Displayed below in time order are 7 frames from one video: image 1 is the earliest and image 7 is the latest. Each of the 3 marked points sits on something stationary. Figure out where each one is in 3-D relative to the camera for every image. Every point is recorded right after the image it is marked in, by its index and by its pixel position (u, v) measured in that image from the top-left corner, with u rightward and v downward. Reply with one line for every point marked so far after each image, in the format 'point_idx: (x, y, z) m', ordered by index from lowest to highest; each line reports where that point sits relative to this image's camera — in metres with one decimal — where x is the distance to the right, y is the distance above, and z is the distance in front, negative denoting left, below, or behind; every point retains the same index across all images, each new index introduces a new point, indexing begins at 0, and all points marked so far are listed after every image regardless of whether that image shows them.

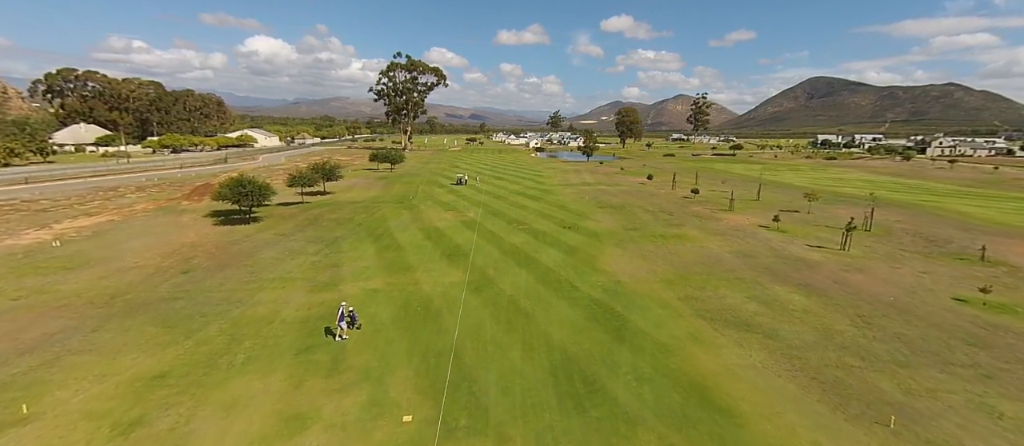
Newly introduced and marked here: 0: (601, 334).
0: (+3.8, -4.7, +16.5) m
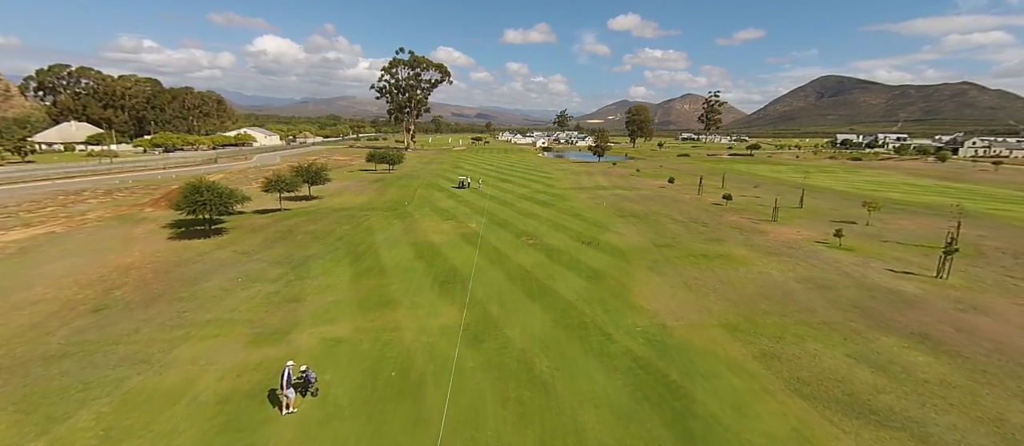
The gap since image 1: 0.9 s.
0: (+4.2, -5.9, +11.0) m
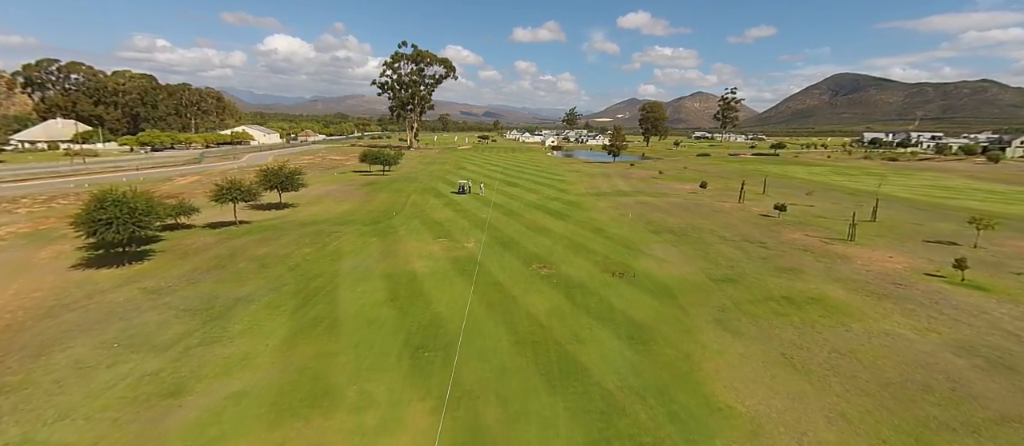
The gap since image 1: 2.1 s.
0: (+4.3, -7.4, +4.0) m
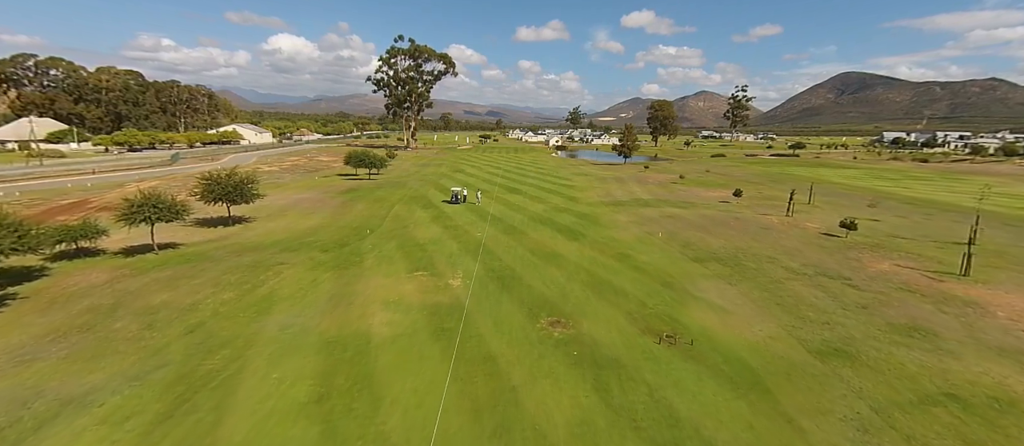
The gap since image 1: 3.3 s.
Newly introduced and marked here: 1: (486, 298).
0: (+4.1, -9.0, -2.9) m
1: (-1.2, -3.5, +18.2) m
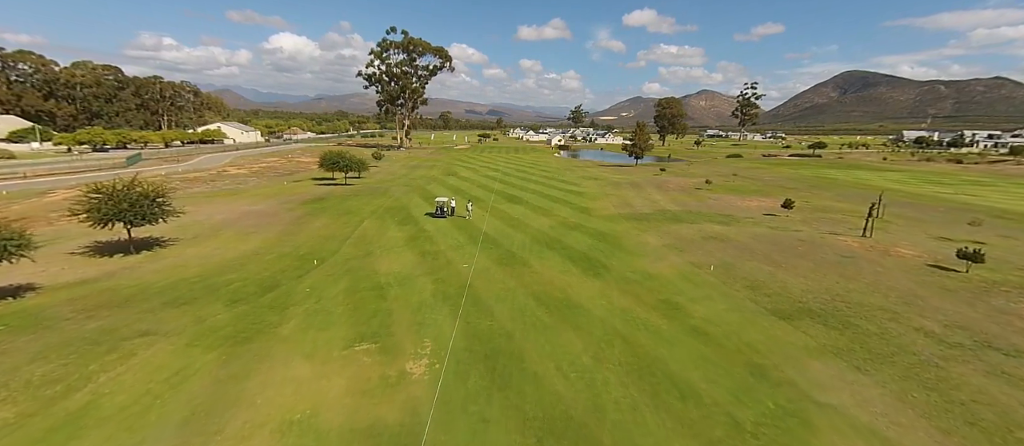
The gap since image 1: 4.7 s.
0: (+3.9, -10.6, -10.4) m
1: (-1.3, -5.1, +10.7) m
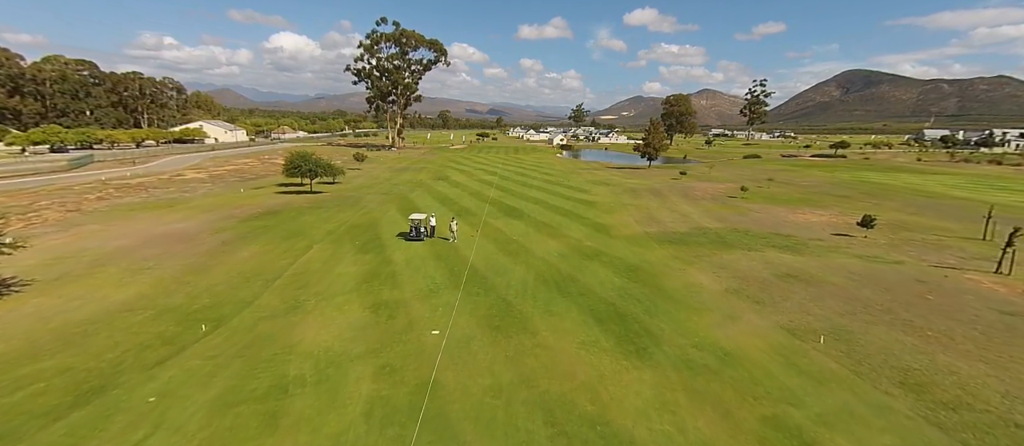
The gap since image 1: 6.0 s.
0: (+3.7, -12.3, -18.0) m
1: (-1.5, -6.7, +3.2) m
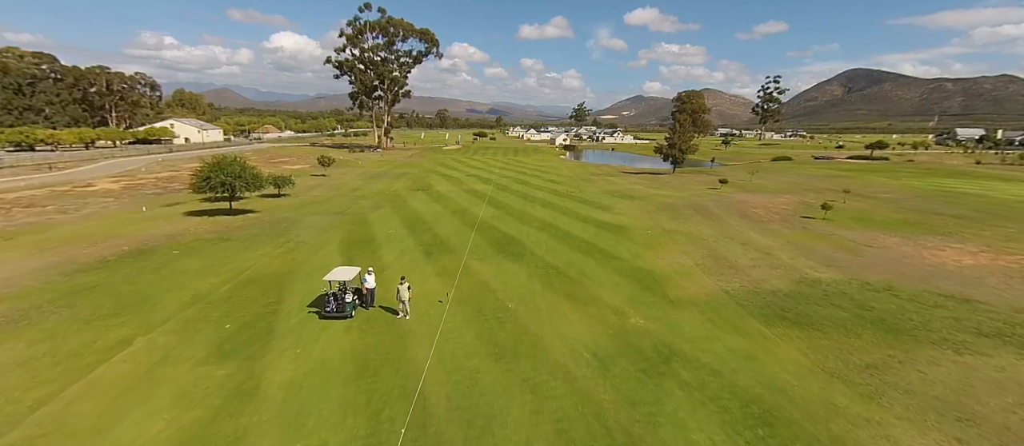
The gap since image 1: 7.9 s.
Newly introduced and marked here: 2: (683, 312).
0: (+3.5, -14.6, -28.5) m
1: (-1.7, -9.1, -7.4) m
2: (+6.9, -3.5, +14.9) m
